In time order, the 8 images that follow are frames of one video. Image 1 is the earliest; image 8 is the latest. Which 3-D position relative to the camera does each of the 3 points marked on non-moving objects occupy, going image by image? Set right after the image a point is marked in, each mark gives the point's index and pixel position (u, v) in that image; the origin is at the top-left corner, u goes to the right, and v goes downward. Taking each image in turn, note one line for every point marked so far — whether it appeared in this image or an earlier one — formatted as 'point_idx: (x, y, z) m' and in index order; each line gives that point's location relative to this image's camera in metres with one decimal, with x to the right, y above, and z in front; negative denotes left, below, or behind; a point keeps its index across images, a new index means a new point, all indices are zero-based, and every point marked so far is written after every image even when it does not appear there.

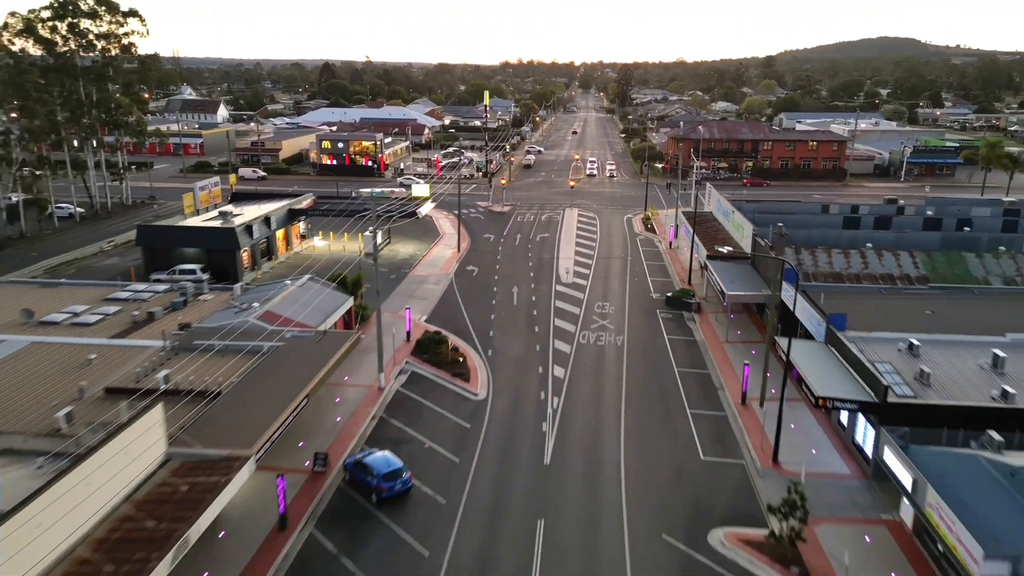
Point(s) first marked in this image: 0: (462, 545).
0: (-1.4, -7.3, +19.5) m
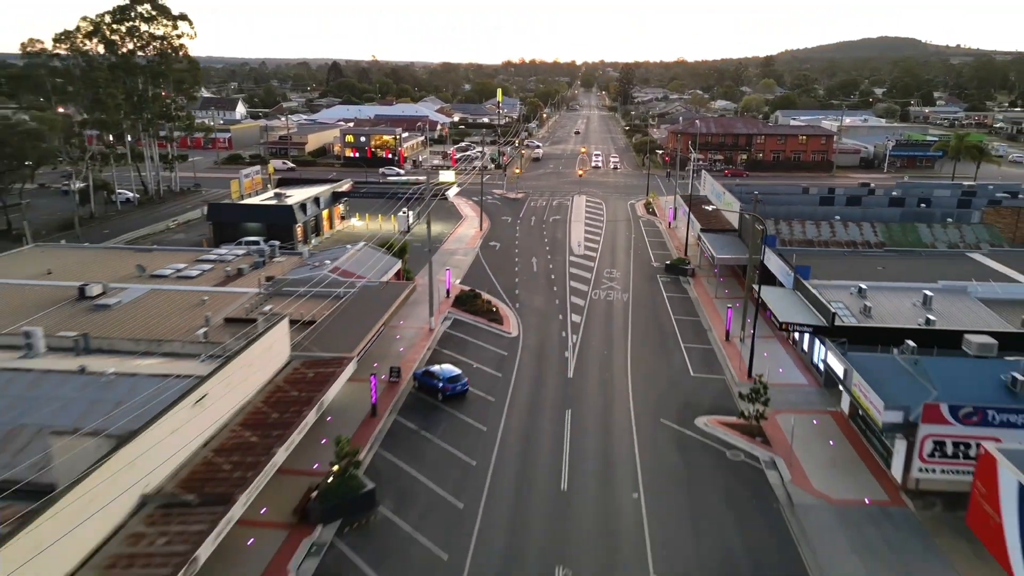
0: (-0.1, -5.2, +25.9) m
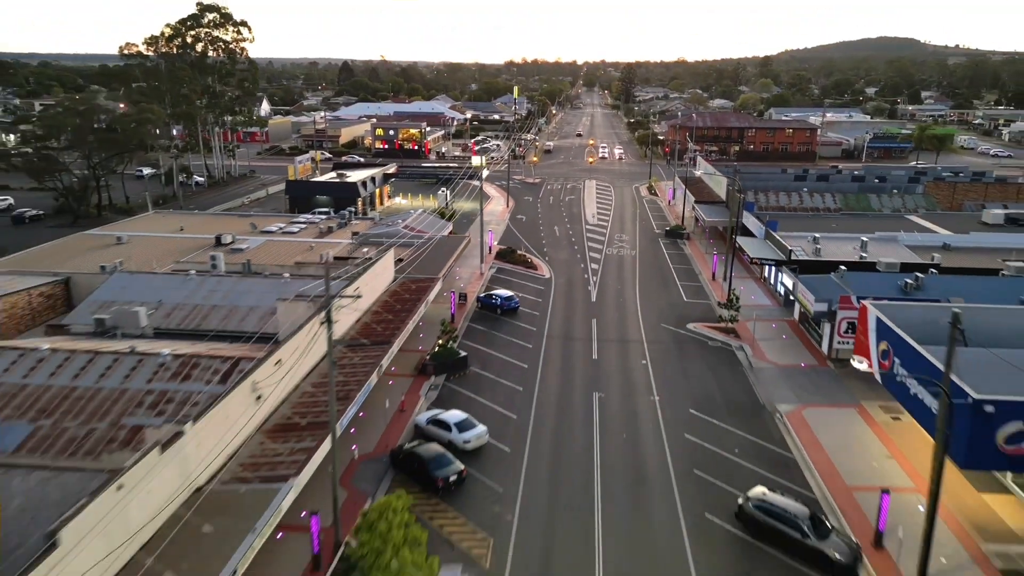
0: (+2.1, -2.1, +35.7) m
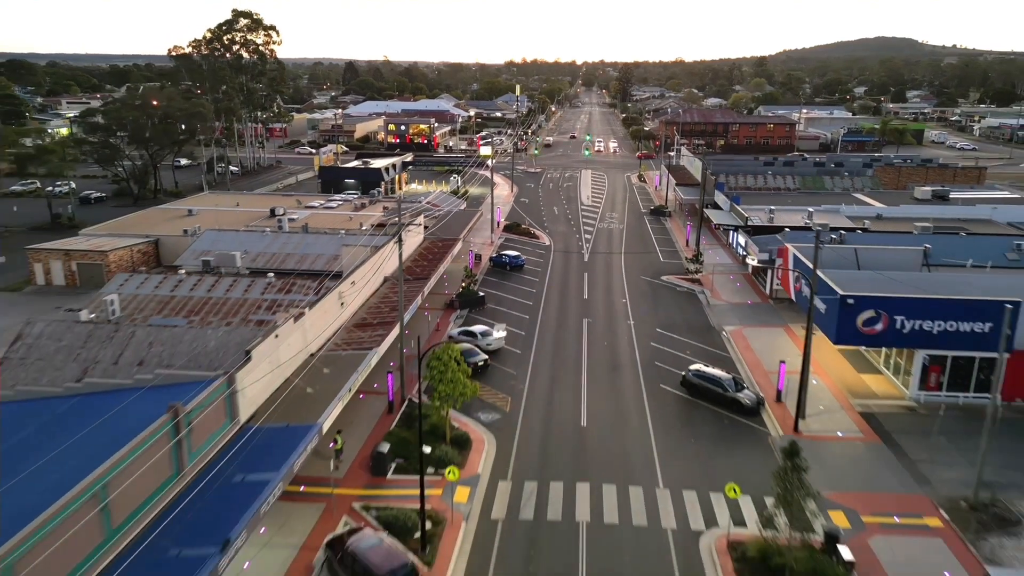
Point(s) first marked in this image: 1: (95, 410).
0: (+2.6, +0.6, +44.0) m
1: (-11.7, -3.3, +19.2) m
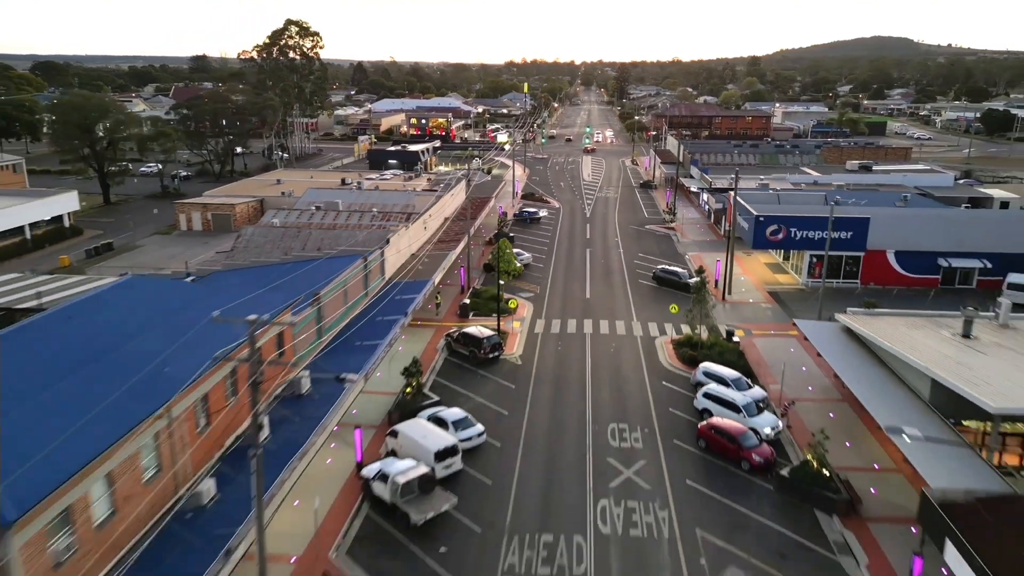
0: (+4.3, +5.1, +58.2) m
1: (-9.9, +1.2, +33.3) m
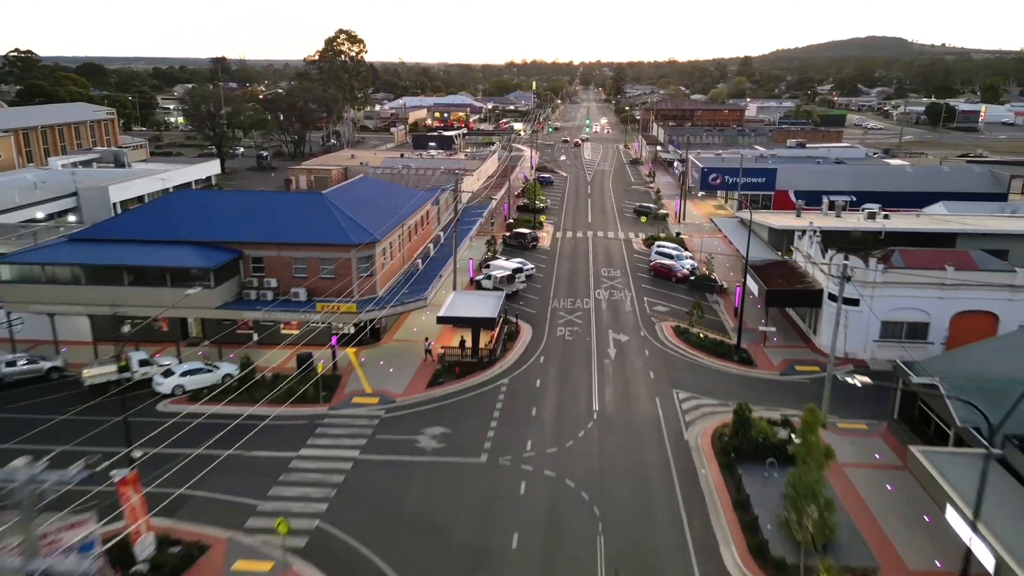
0: (+6.6, +11.4, +78.2) m
1: (-7.6, +7.4, +53.3) m
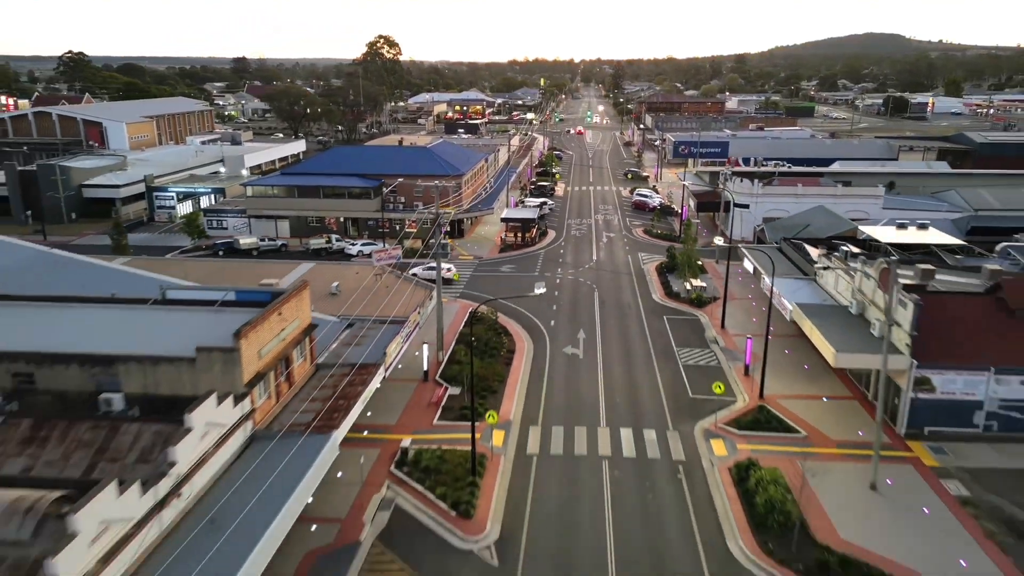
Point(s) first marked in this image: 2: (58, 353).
0: (+9.2, +18.2, +99.4) m
1: (-5.0, +14.1, +74.5) m
2: (-13.0, -1.8, +19.5) m
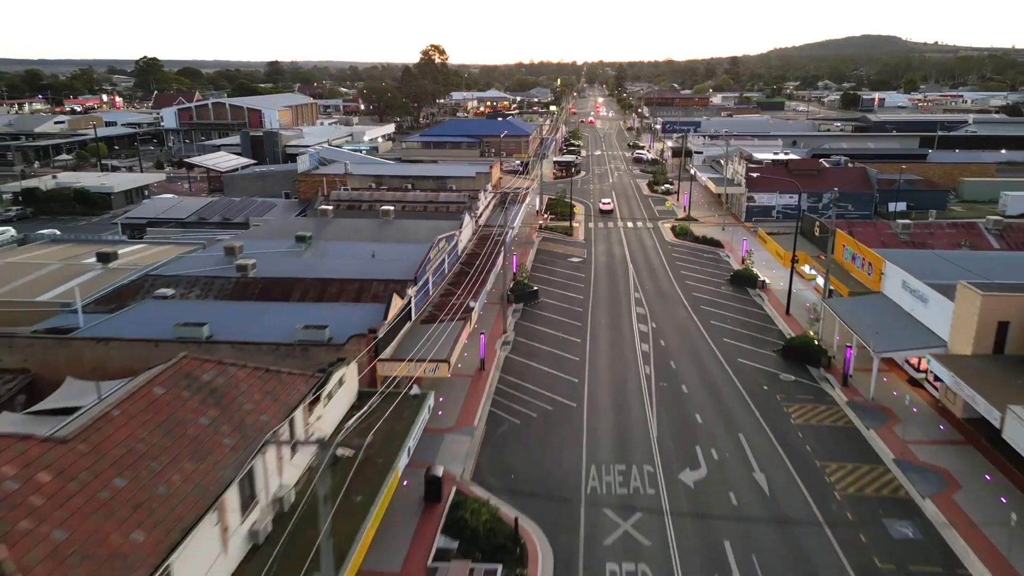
0: (+15.3, +28.7, +133.7) m
1: (+1.1, +24.7, +108.8) m
2: (-7.0, +8.9, +53.8) m
